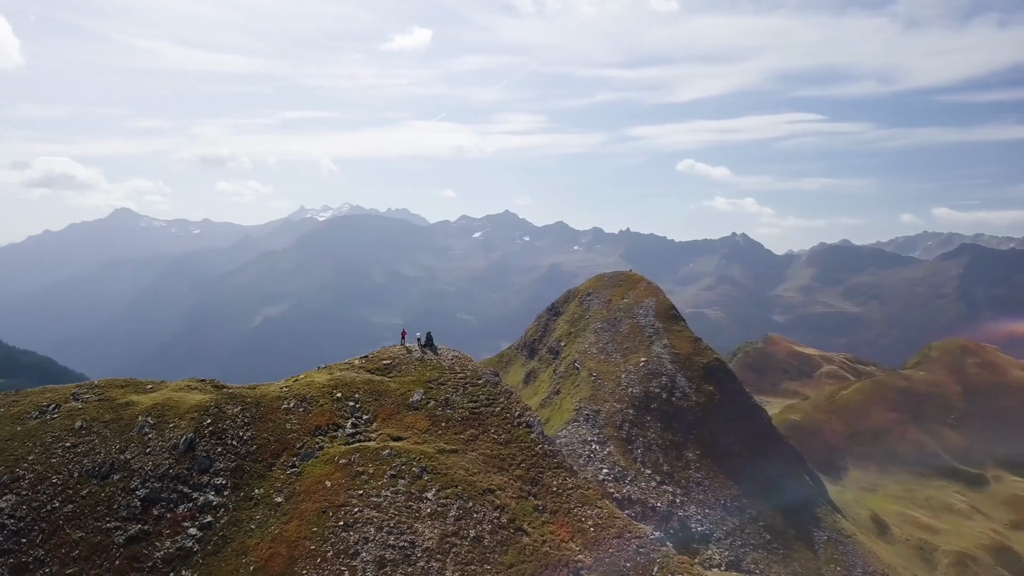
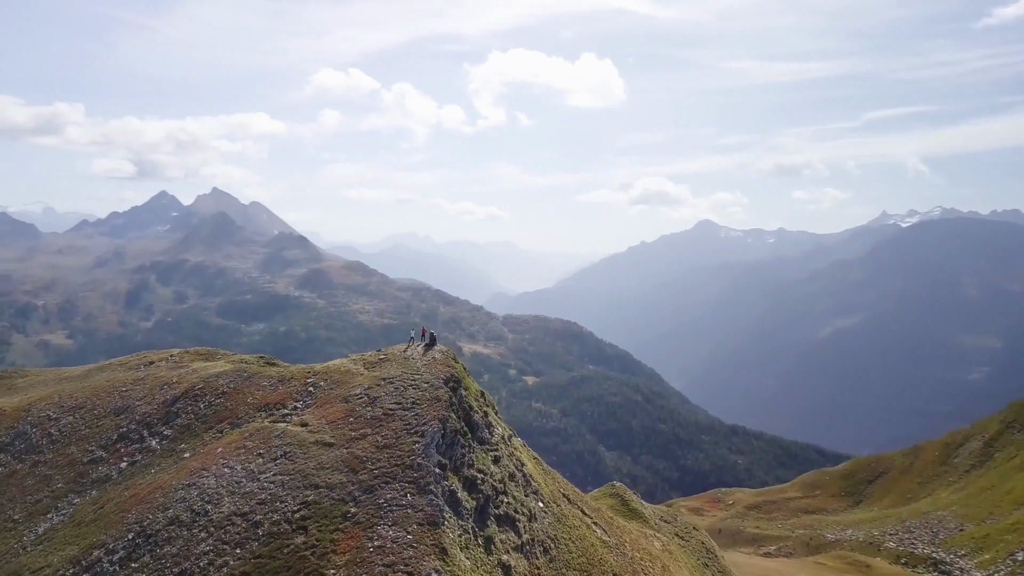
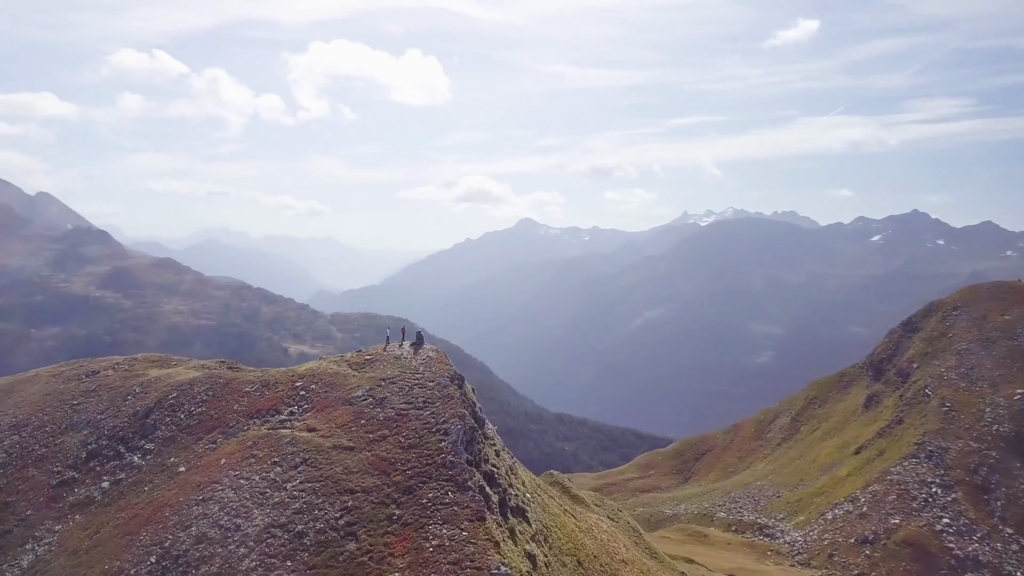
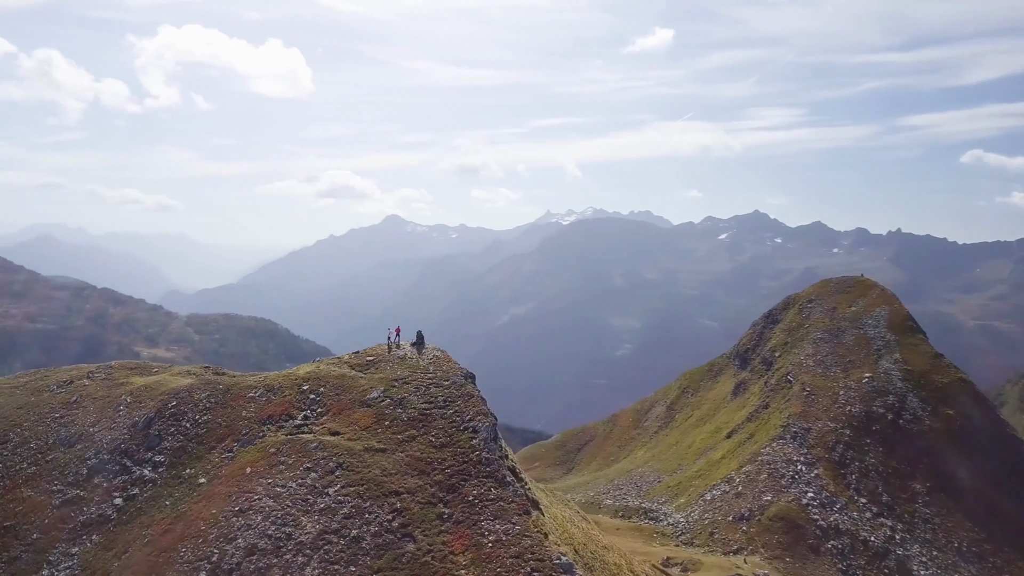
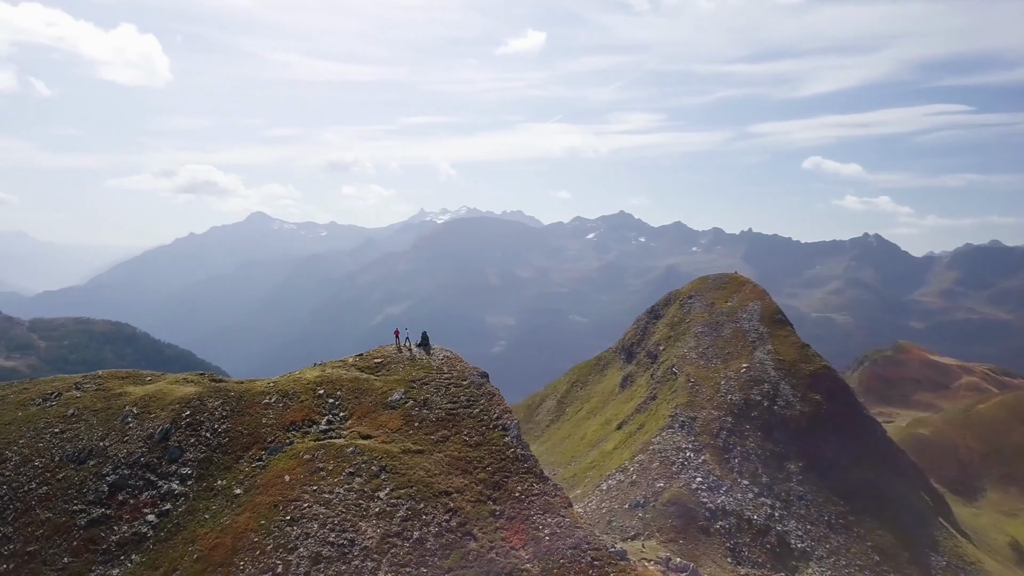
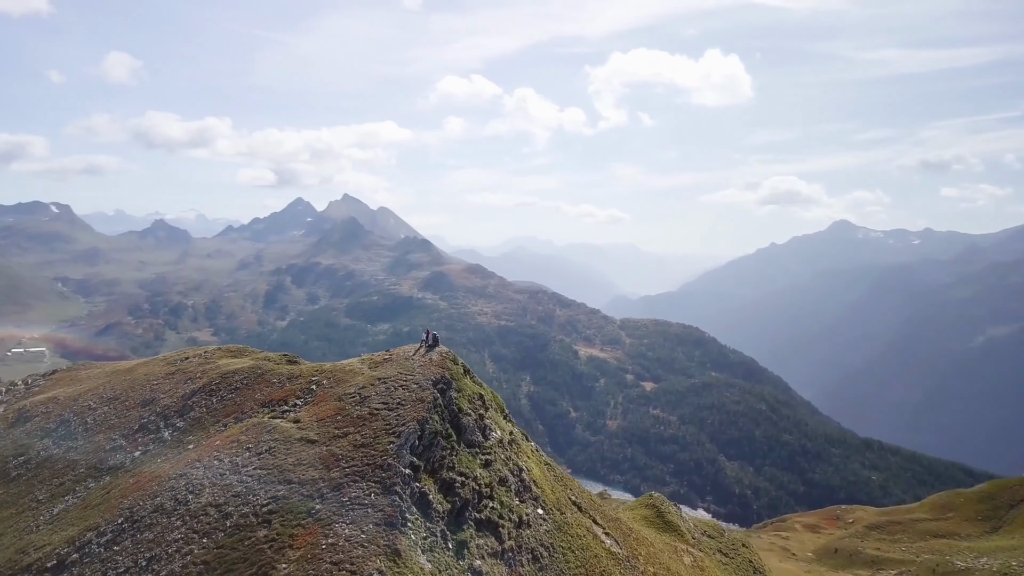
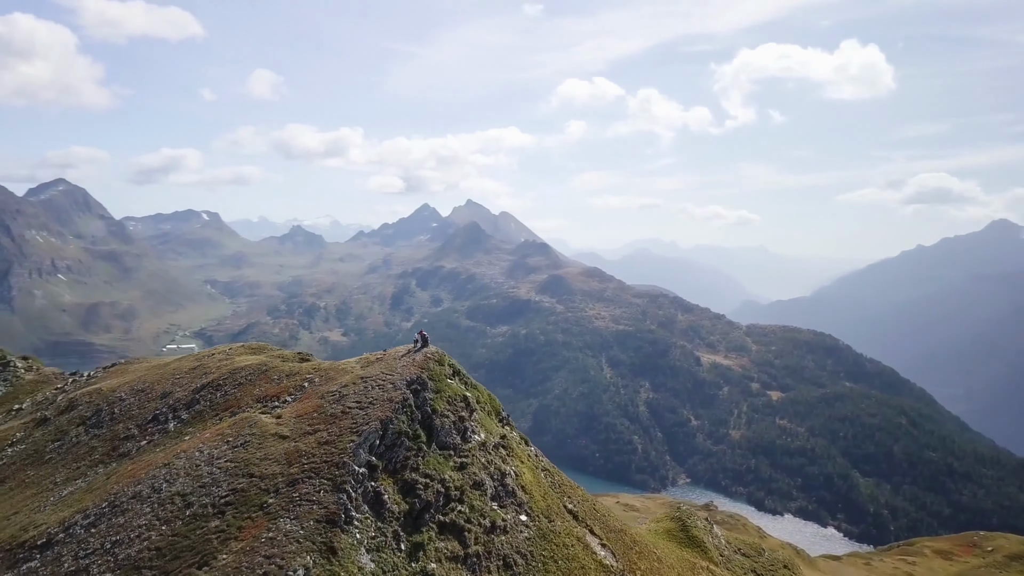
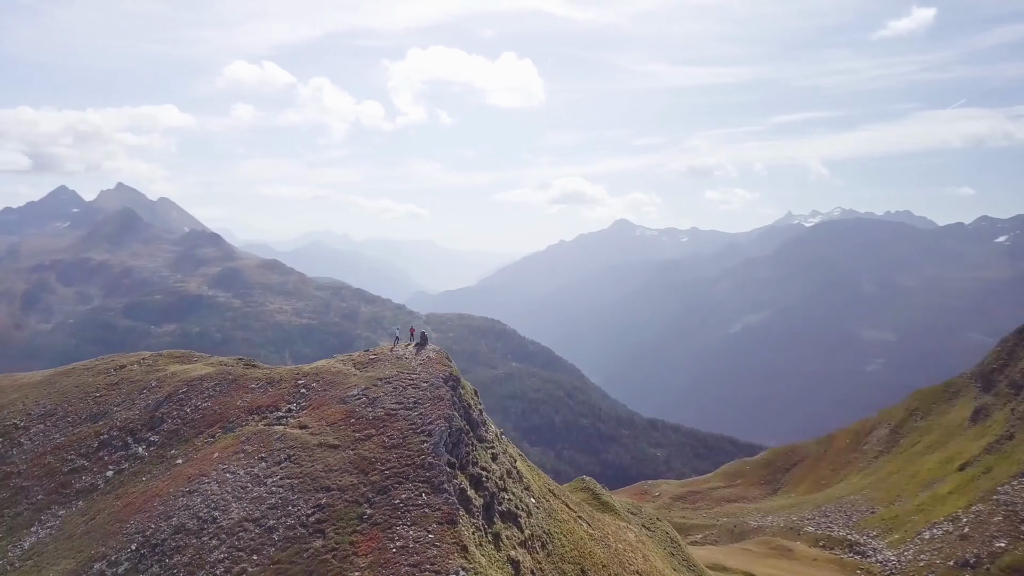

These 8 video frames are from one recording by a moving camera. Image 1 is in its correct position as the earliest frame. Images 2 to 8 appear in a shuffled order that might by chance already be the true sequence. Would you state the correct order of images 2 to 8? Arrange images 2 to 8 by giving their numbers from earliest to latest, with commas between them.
5, 4, 3, 8, 2, 6, 7
